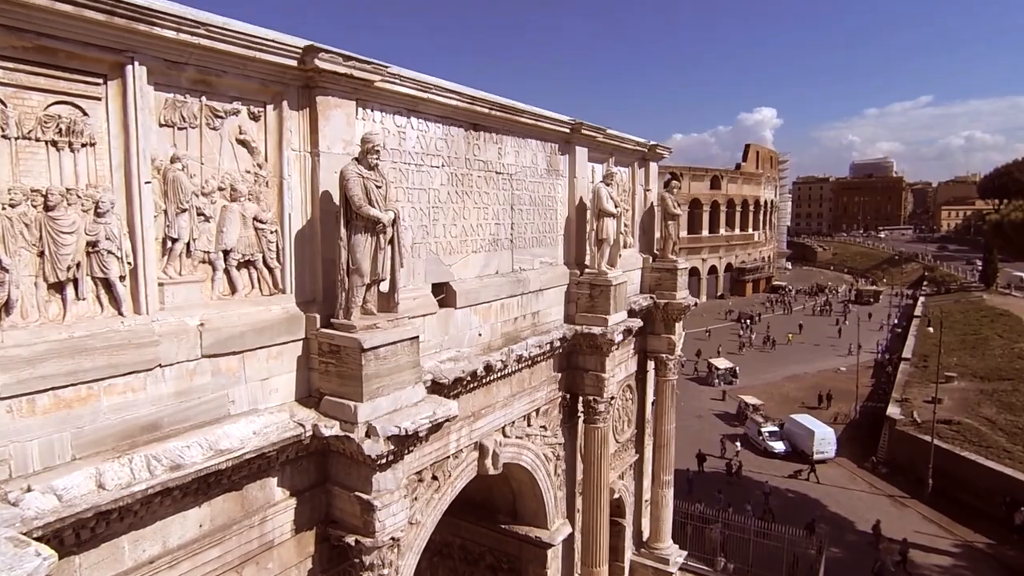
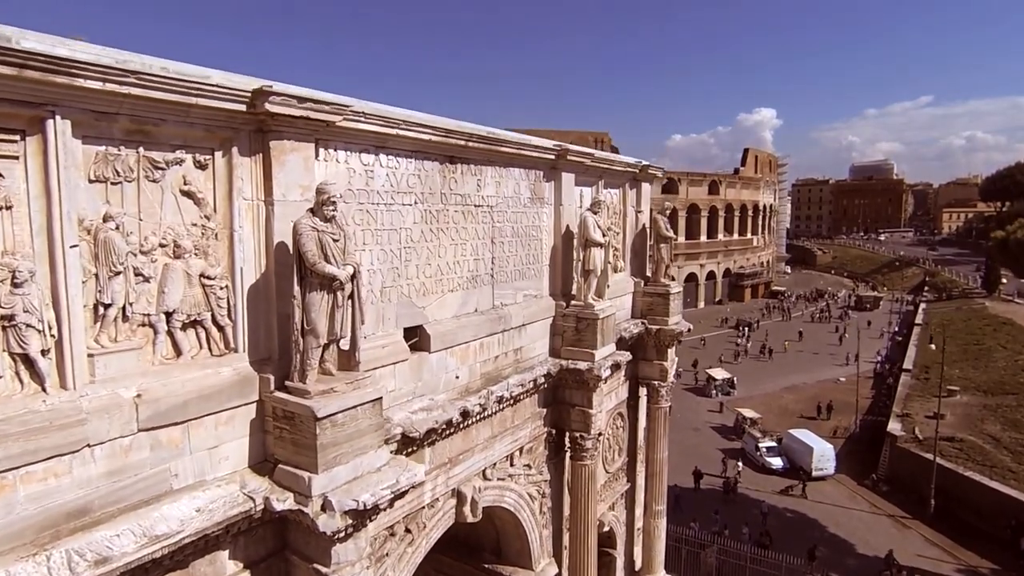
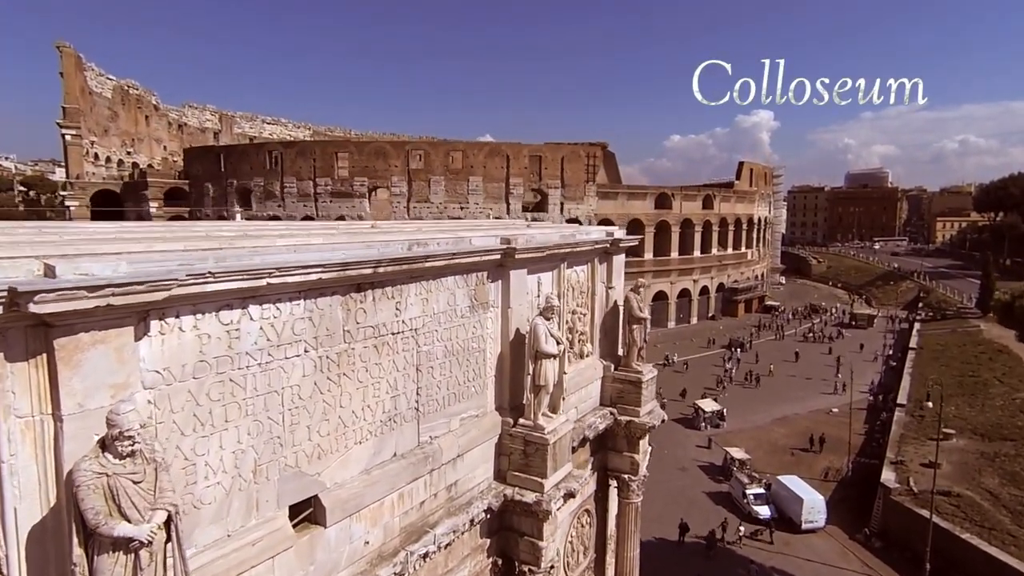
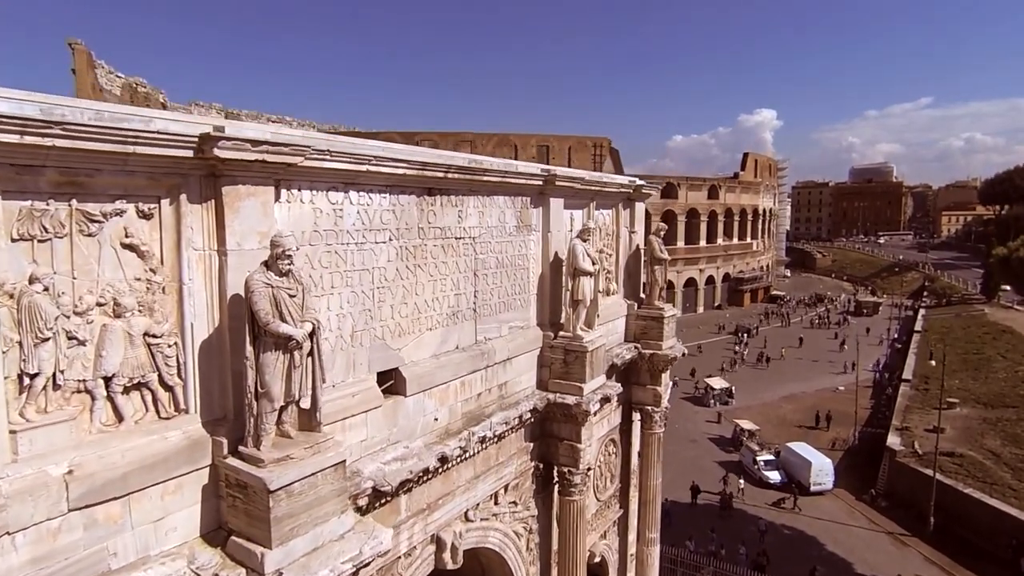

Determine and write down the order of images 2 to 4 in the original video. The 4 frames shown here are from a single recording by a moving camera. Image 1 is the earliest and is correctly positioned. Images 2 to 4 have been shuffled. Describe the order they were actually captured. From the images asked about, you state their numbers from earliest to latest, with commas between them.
2, 4, 3
